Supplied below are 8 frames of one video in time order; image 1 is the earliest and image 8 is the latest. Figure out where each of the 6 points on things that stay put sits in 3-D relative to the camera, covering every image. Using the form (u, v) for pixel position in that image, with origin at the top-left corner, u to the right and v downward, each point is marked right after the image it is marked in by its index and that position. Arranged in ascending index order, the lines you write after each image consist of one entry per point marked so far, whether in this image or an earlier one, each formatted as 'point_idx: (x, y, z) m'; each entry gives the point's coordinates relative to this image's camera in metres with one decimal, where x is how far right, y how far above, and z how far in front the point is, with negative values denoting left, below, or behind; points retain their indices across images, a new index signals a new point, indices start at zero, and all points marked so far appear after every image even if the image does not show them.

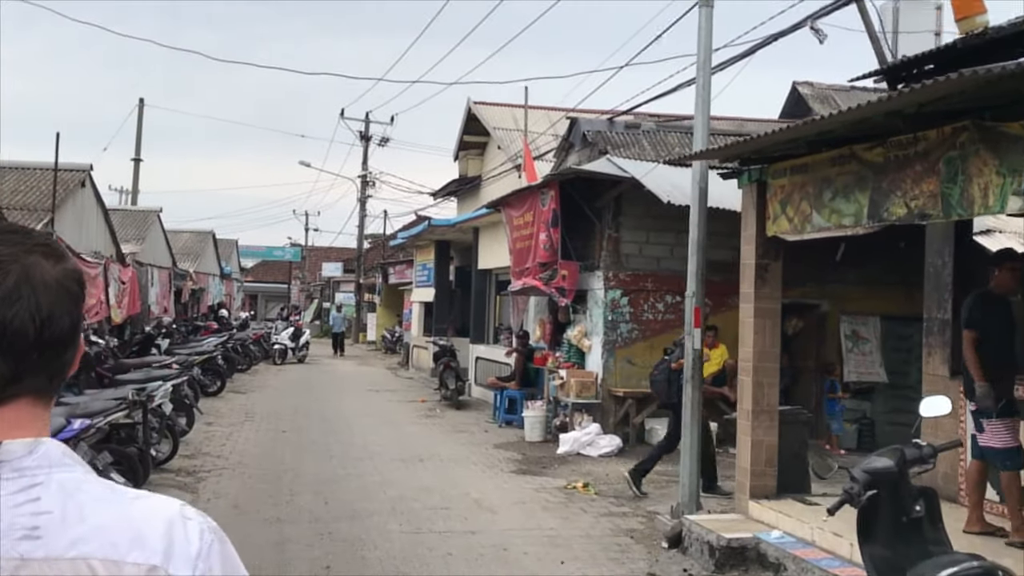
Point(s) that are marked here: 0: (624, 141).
0: (+1.2, +1.6, +10.9) m
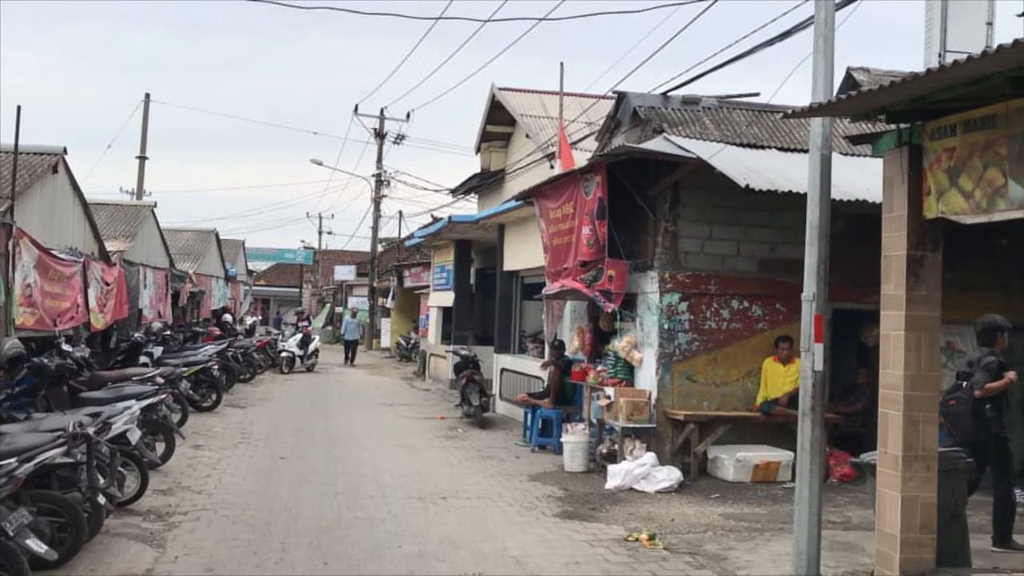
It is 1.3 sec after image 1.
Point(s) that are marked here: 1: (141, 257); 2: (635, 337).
0: (+1.6, +1.6, +9.3) m
1: (-5.7, +0.5, +14.9) m
2: (+1.2, -0.5, +9.4) m
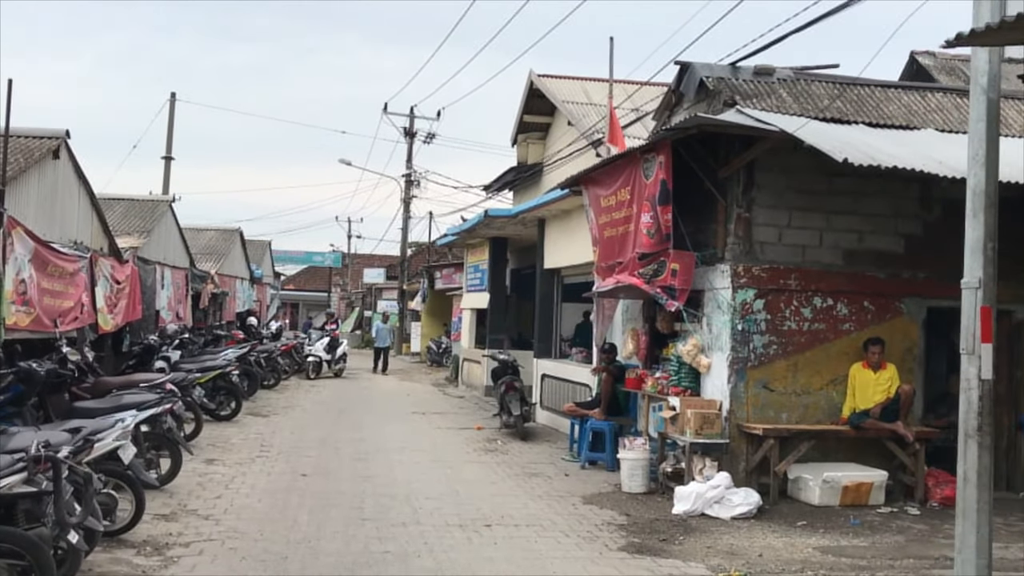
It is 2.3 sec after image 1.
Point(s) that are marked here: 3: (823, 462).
0: (+2.0, +1.6, +8.1) m
1: (-5.1, +0.5, +14.0) m
2: (+1.6, -0.4, +8.3) m
3: (+2.5, -1.4, +7.9) m
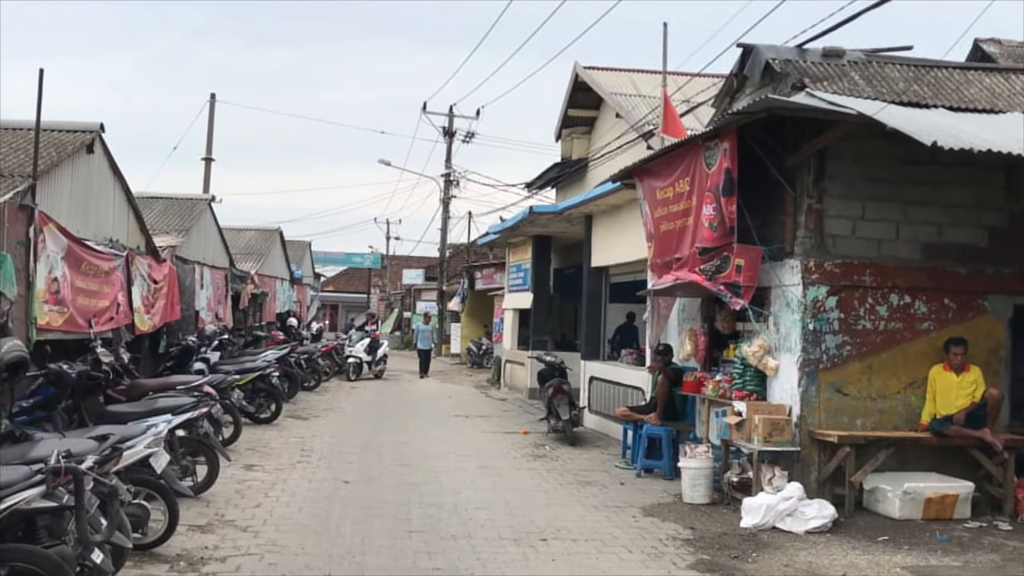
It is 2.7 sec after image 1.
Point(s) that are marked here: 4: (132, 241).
0: (+2.5, +1.7, +7.6) m
1: (-4.4, +0.5, +13.7) m
2: (+2.0, -0.4, +7.8) m
3: (+2.9, -1.4, +7.3) m
4: (-4.2, +0.5, +10.7) m
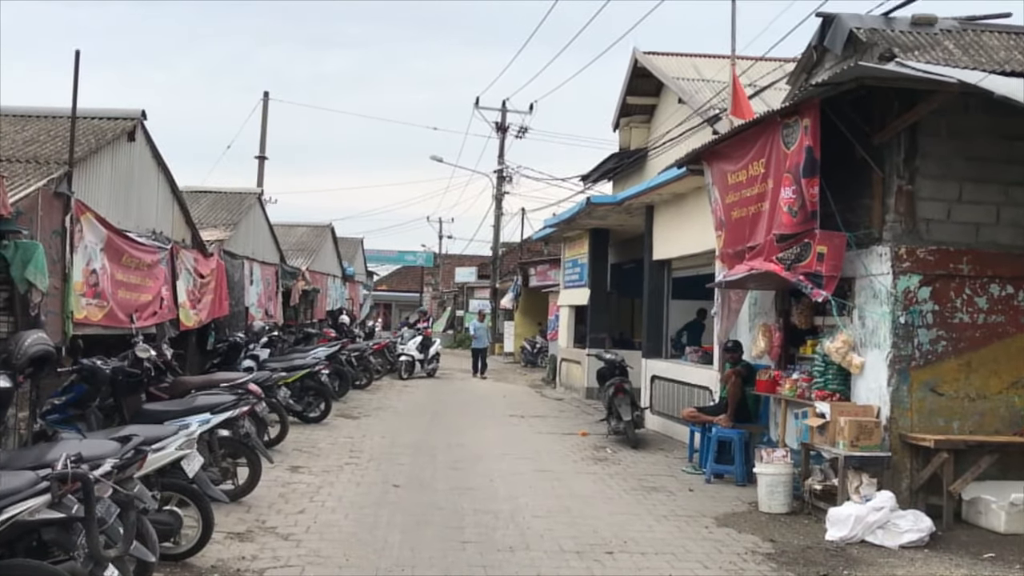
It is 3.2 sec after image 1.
0: (+2.9, +1.7, +6.9) m
1: (-3.7, +0.5, +13.4) m
2: (+2.5, -0.3, +7.1) m
3: (+3.4, -1.3, +6.6) m
4: (-3.6, +0.6, +10.3) m
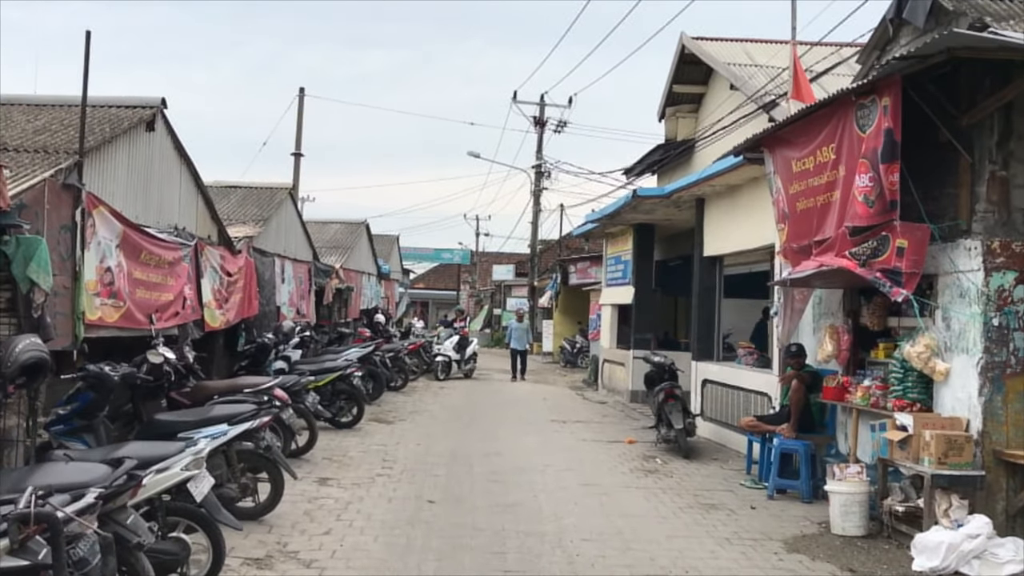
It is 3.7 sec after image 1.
0: (+3.2, +1.8, +6.2) m
1: (-3.1, +0.5, +12.9) m
2: (+2.8, -0.3, +6.4) m
3: (+3.6, -1.3, +5.9) m
4: (-3.1, +0.6, +9.8) m
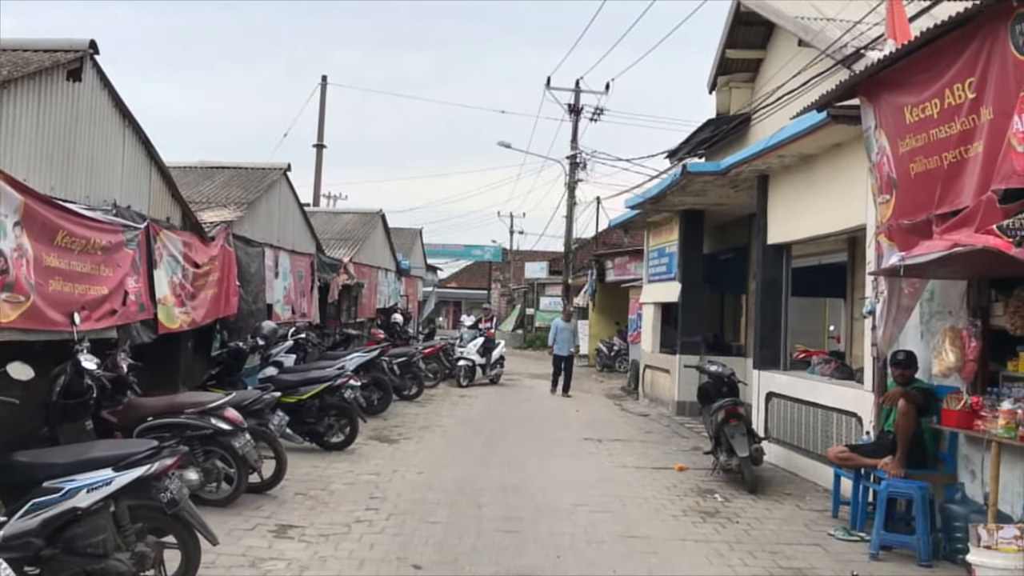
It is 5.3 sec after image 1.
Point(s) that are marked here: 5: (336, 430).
0: (+3.2, +1.8, +4.2) m
1: (-2.8, +0.6, +11.2) m
2: (+2.8, -0.3, +4.5) m
3: (+3.7, -1.2, +4.0) m
4: (-2.9, +0.6, +8.2) m
5: (-1.6, -1.3, +8.7) m
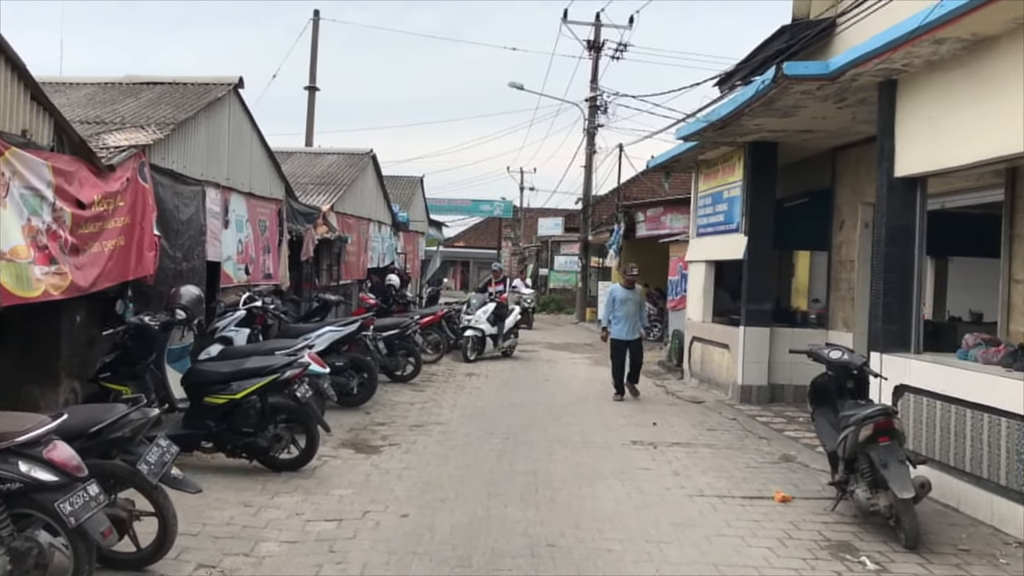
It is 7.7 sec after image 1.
0: (+3.4, +1.9, +1.5) m
1: (-2.6, +1.0, +8.5) m
2: (+3.0, -0.1, +1.8) m
3: (+3.8, -1.1, +1.3) m
4: (-2.8, +0.9, +5.5) m
5: (-1.4, -1.0, +6.1) m
